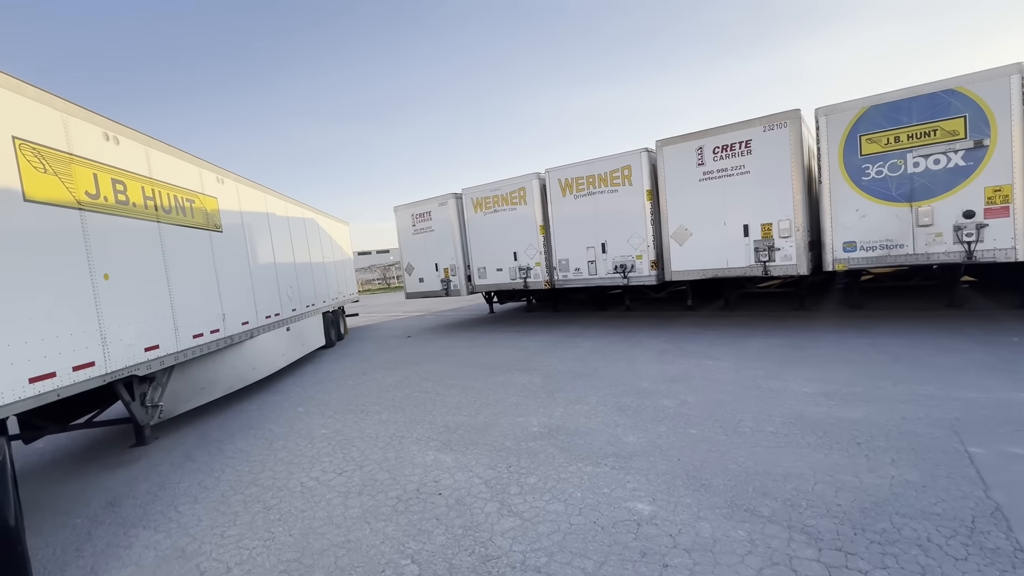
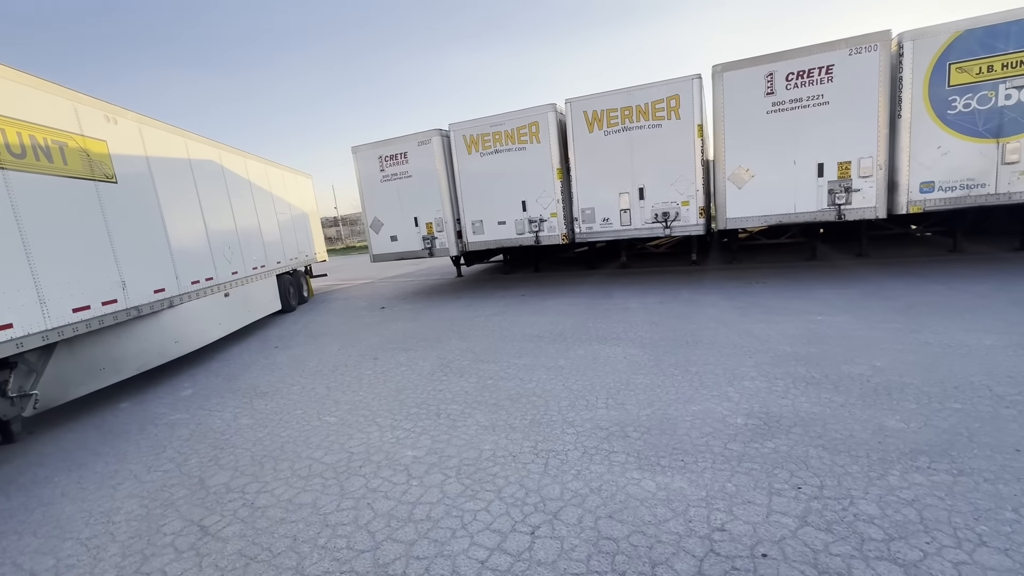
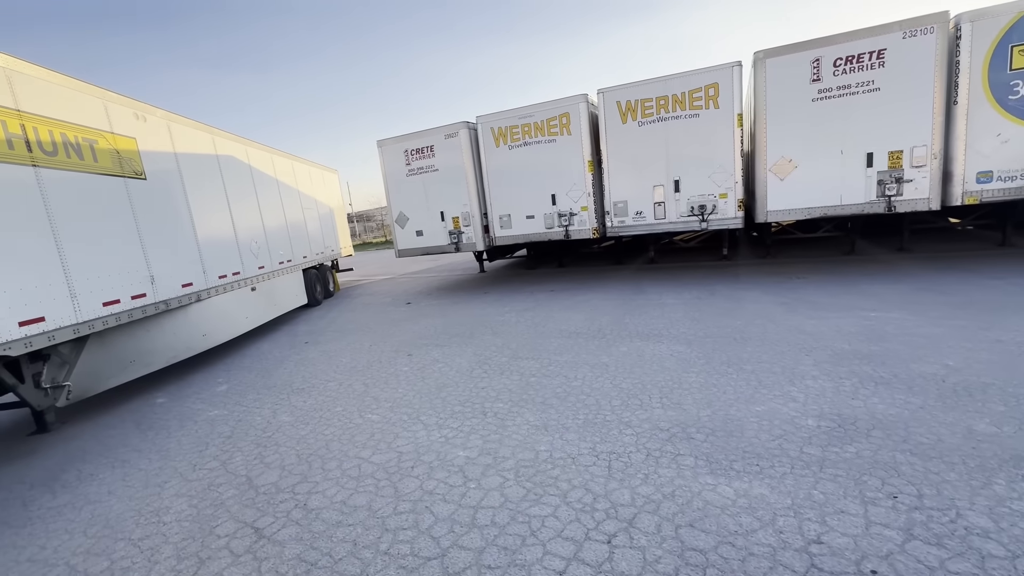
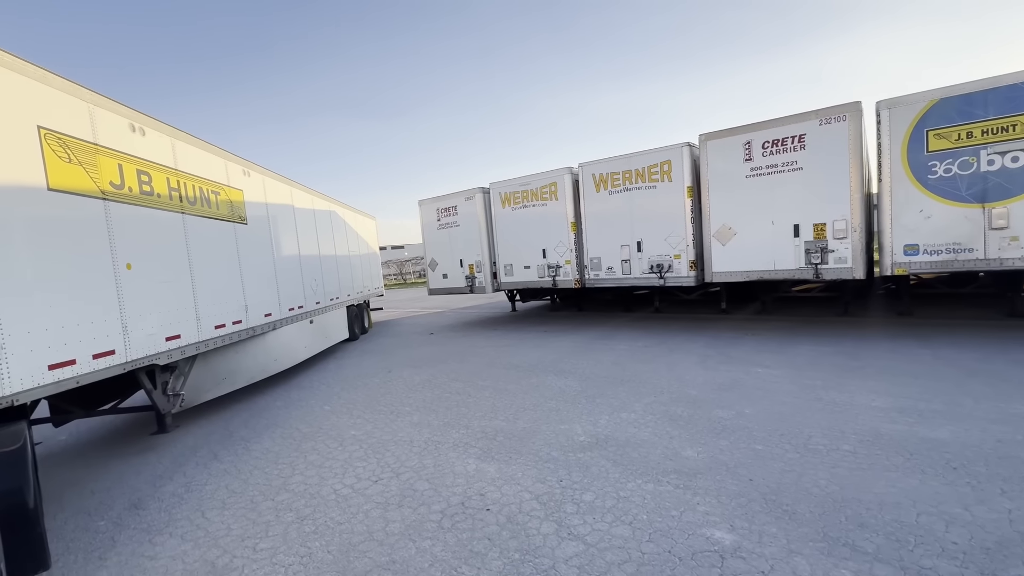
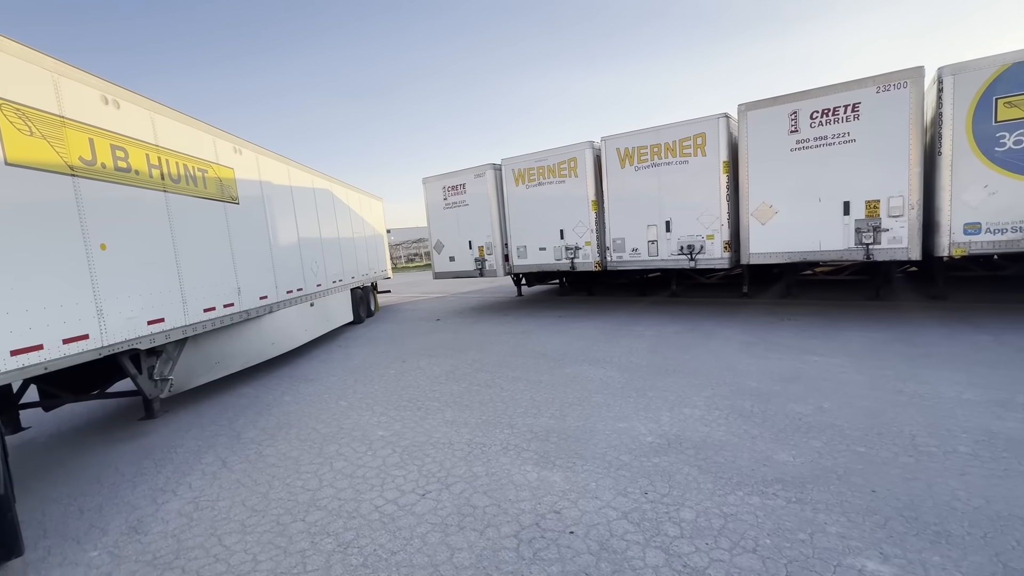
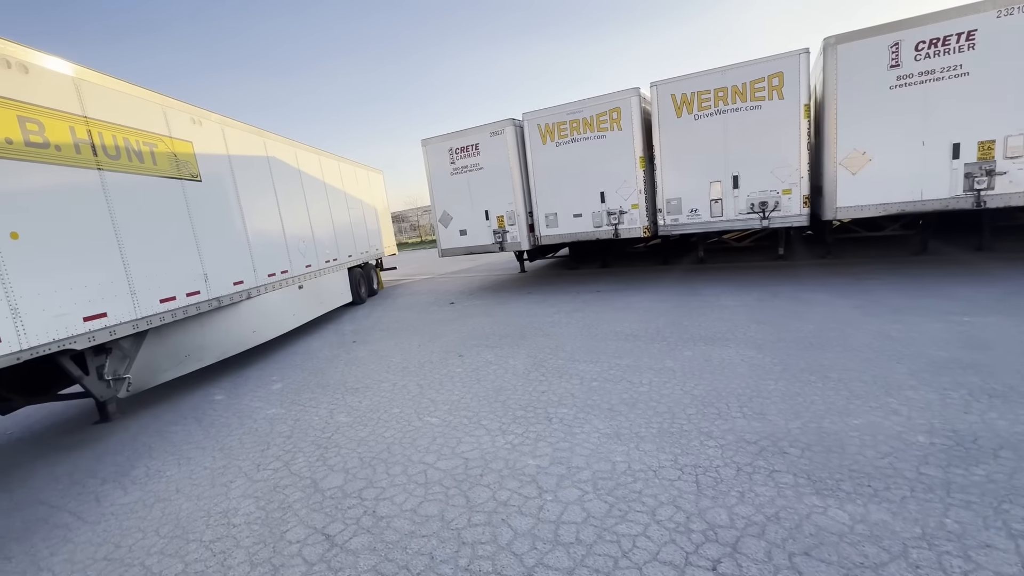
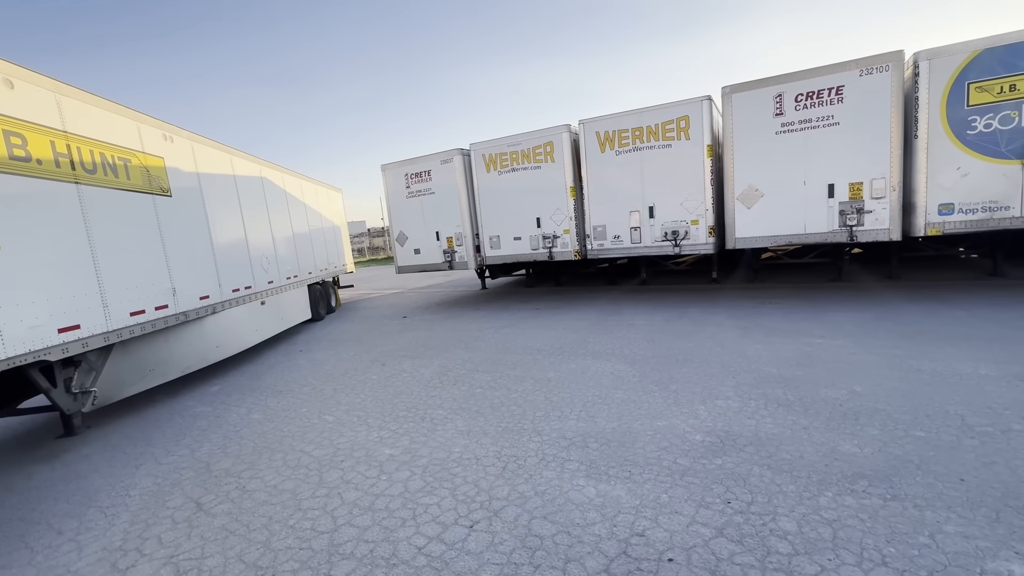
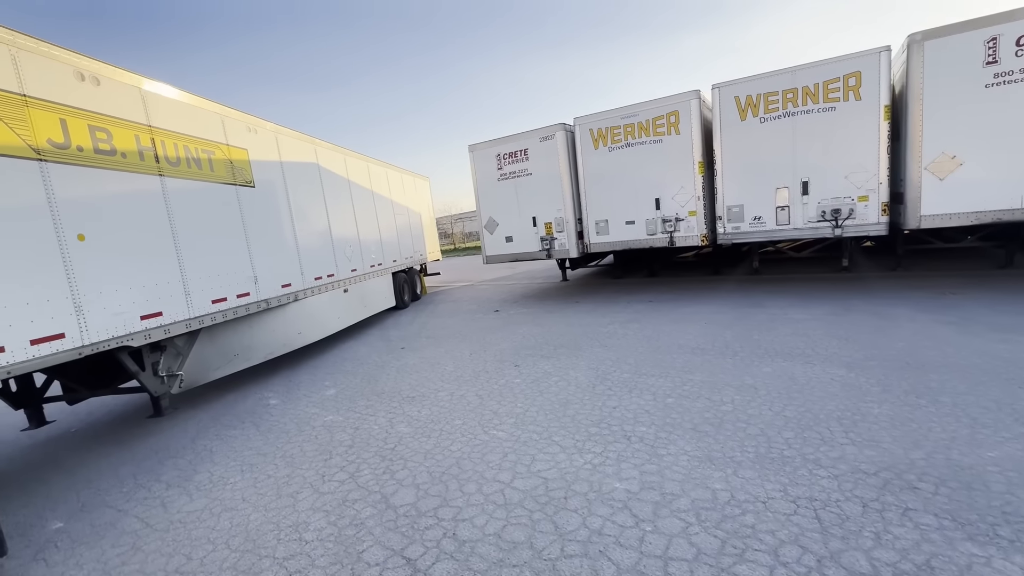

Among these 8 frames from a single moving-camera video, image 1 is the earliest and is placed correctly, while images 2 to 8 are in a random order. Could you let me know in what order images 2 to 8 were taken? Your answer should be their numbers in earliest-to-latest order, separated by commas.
4, 5, 7, 2, 3, 6, 8
